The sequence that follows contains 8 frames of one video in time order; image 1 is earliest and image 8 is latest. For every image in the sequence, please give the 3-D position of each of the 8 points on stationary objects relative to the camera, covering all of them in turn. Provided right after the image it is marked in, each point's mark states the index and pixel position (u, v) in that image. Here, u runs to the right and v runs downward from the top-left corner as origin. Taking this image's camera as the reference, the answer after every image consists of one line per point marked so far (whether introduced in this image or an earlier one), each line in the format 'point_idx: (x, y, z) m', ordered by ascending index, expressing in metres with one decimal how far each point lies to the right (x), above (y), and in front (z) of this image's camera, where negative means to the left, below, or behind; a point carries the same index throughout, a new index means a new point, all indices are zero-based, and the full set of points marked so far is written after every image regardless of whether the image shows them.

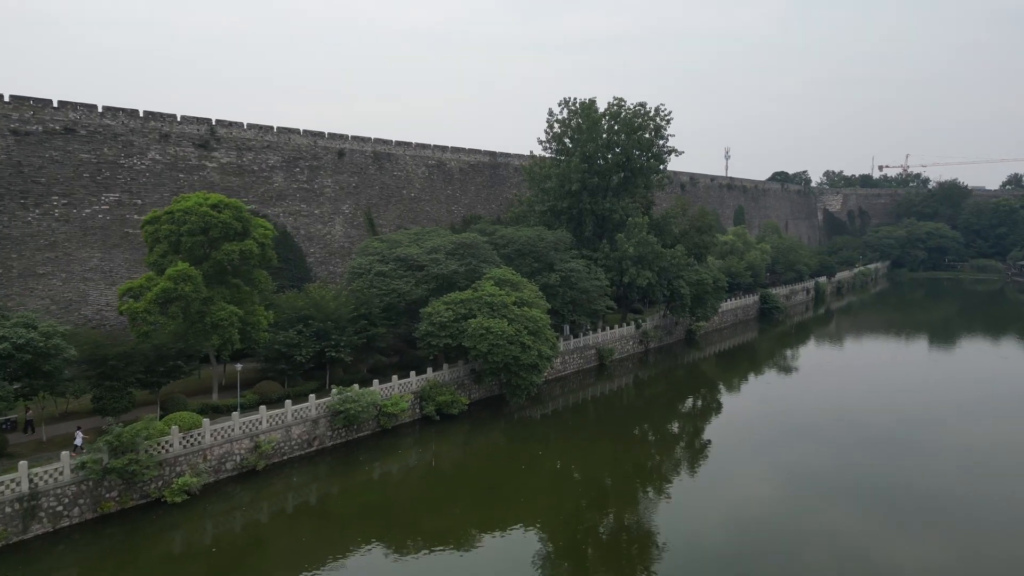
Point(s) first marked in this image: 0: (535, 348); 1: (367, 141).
0: (+0.4, -0.9, +11.6) m
1: (-3.3, +3.4, +17.1) m
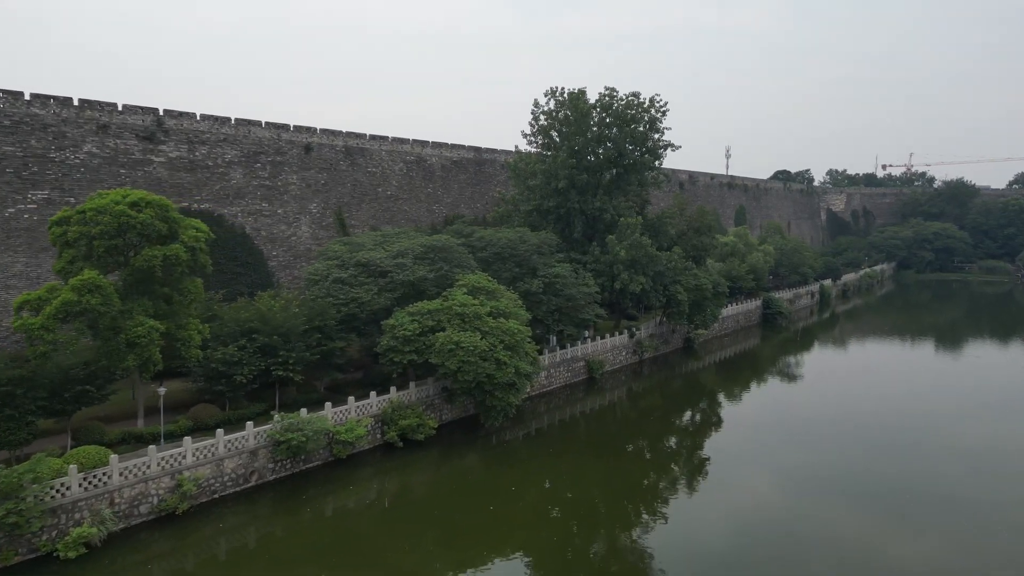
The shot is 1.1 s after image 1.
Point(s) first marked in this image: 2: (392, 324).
0: (0.0, -1.1, +10.3) m
1: (-3.7, +3.2, +15.8) m
2: (-1.7, -0.5, +10.3) m
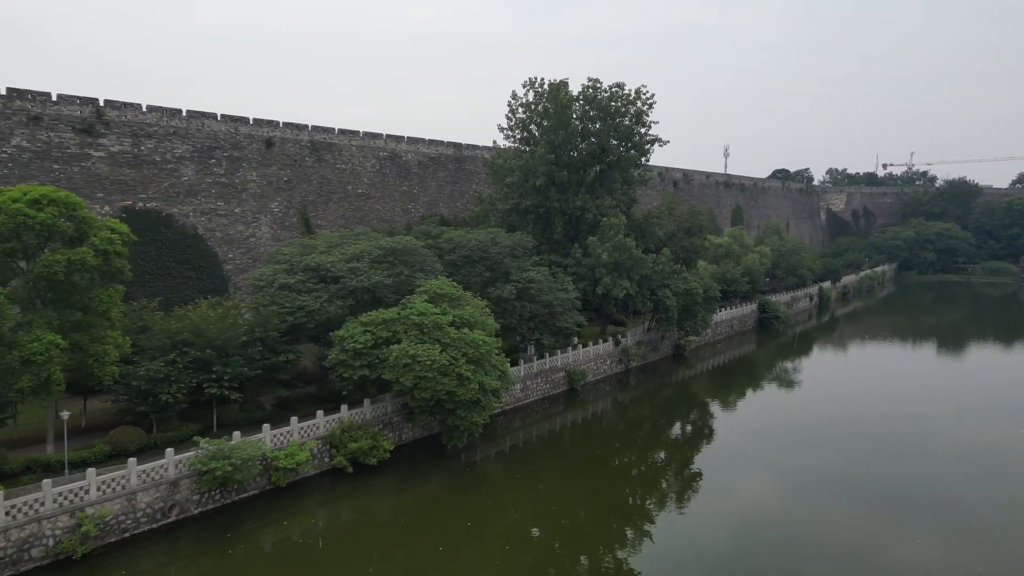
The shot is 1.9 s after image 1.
0: (-0.5, -1.1, +9.3) m
1: (-4.2, +3.2, +14.8) m
2: (-2.1, -0.6, +9.3) m
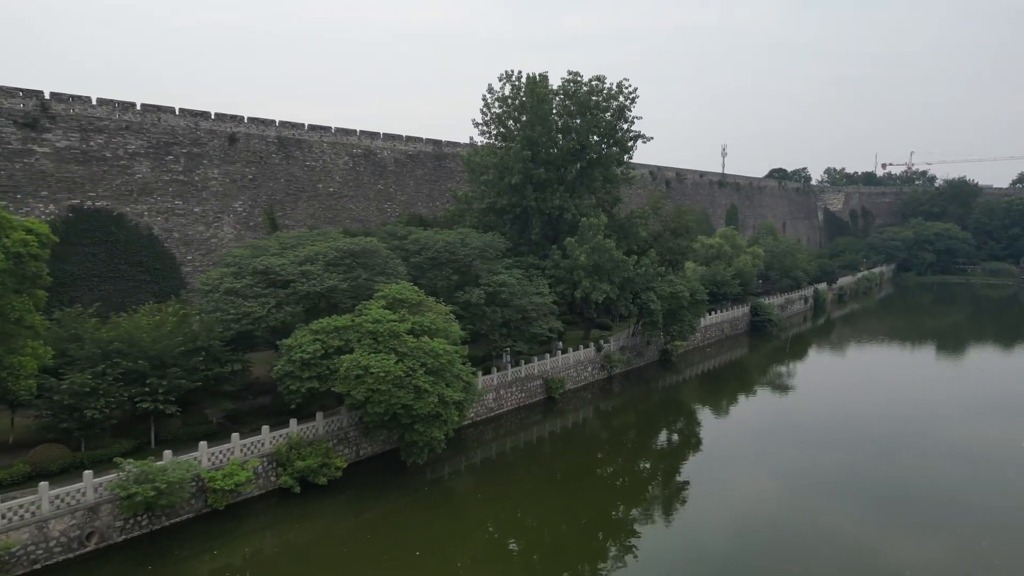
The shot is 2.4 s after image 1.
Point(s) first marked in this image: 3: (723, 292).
0: (-0.9, -1.2, +8.6) m
1: (-4.6, +3.1, +14.1) m
2: (-2.6, -0.6, +8.6) m
3: (+5.6, -0.1, +19.8) m
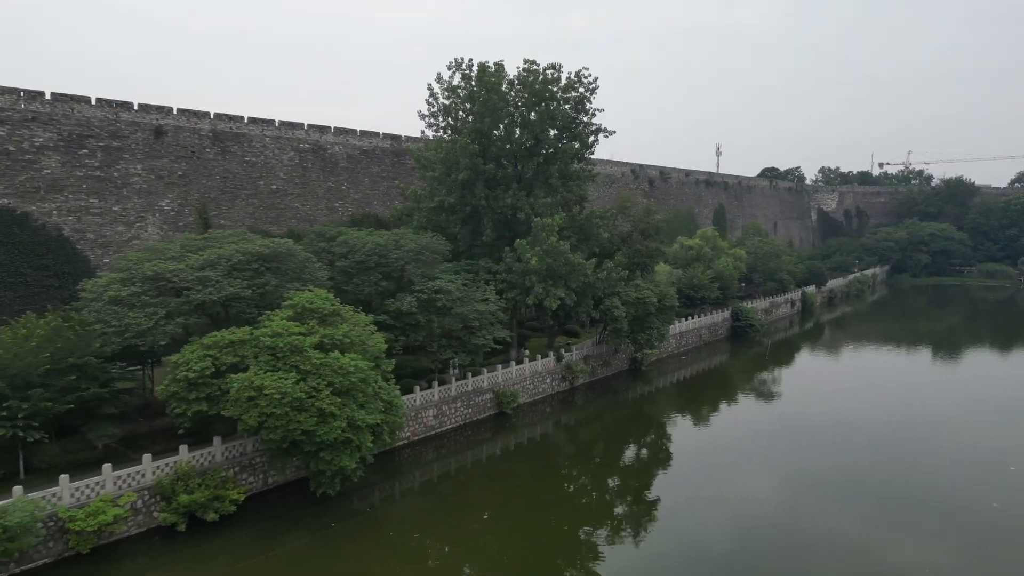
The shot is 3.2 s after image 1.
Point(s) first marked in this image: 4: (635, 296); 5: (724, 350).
0: (-1.7, -1.3, +7.6) m
1: (-5.4, +3.0, +13.1) m
2: (-3.4, -0.7, +7.6) m
3: (+4.8, -0.2, +18.8) m
4: (+2.3, -0.2, +13.8) m
5: (+5.6, -1.6, +19.7) m
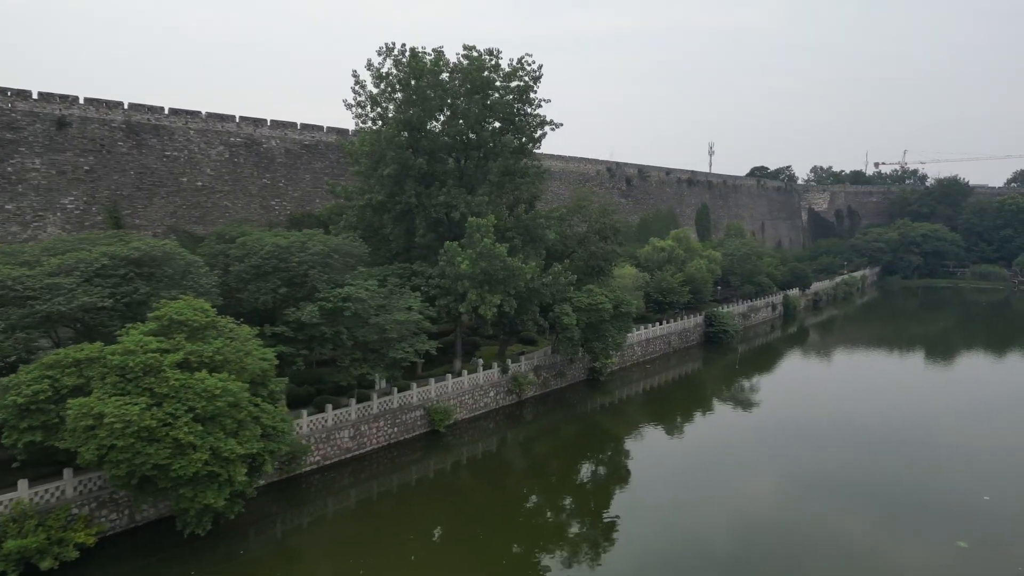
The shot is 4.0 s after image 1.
0: (-2.7, -1.4, +6.6) m
1: (-6.4, +2.9, +12.0) m
2: (-4.4, -0.8, +6.6) m
3: (+3.8, -0.3, +17.7) m
4: (+1.3, -0.2, +12.8) m
5: (+4.7, -1.7, +18.7) m
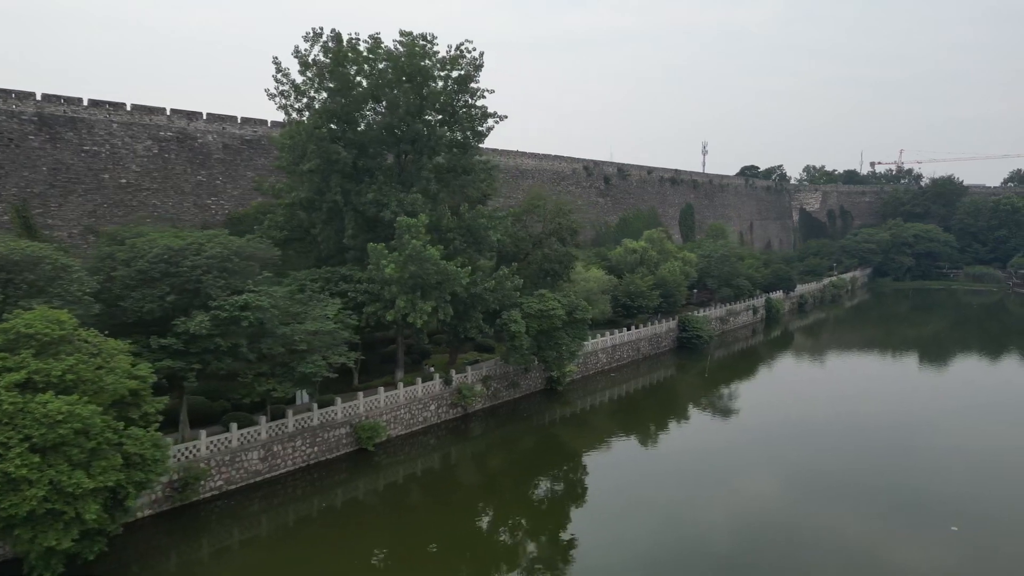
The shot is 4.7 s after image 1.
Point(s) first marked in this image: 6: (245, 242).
0: (-3.6, -1.5, +5.7) m
1: (-7.3, +2.8, +11.2) m
2: (-5.3, -0.9, +5.7) m
3: (+2.9, -0.4, +16.8) m
4: (+0.4, -0.3, +11.9) m
5: (+3.8, -1.8, +17.8) m
6: (-3.1, +0.5, +8.7) m
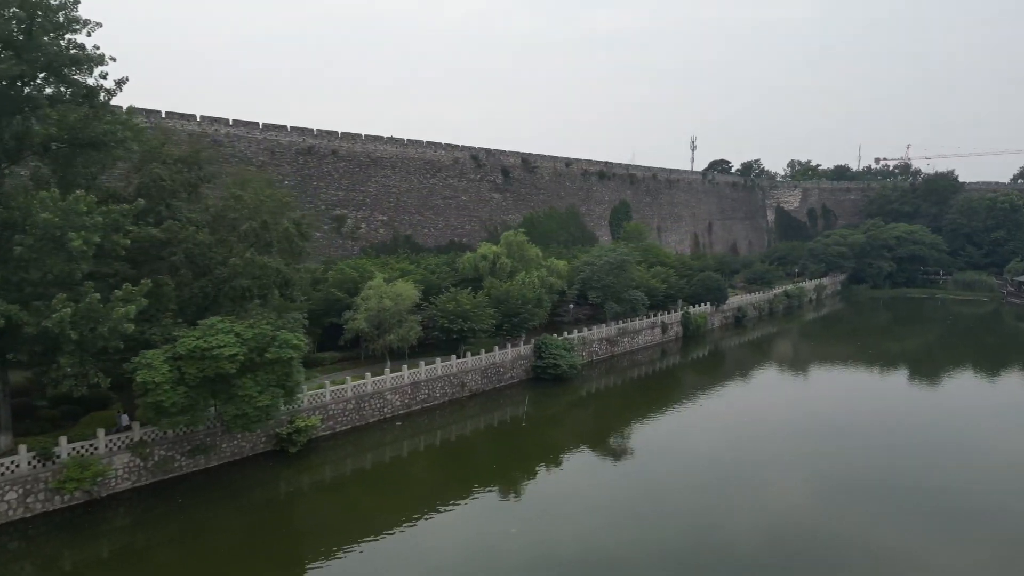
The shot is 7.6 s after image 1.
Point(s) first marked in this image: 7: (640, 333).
0: (-7.6, -1.8, +2.1) m
1: (-11.2, +2.6, +7.6) m
2: (-9.3, -1.2, +2.1) m
3: (-0.8, -0.7, +13.0) m
4: (-3.4, -0.6, +8.2) m
5: (+0.1, -2.1, +14.0) m
6: (-7.1, +0.2, +5.1) m
7: (+3.4, -1.1, +18.3) m
